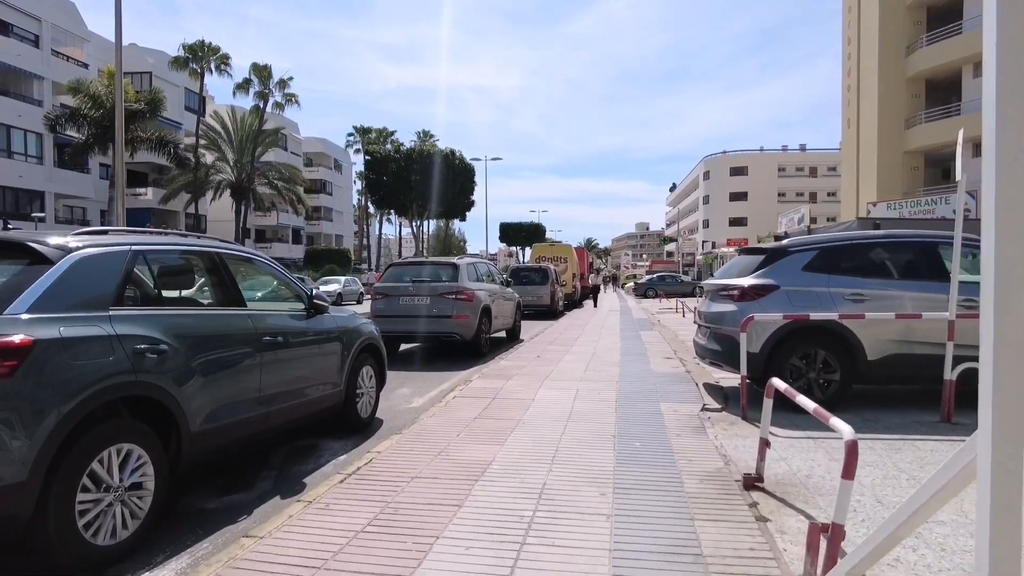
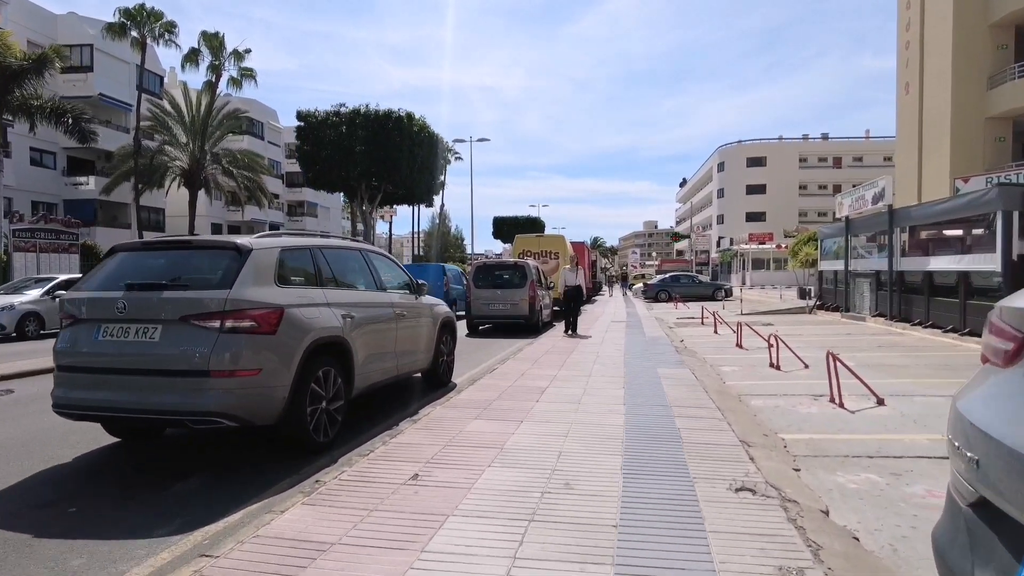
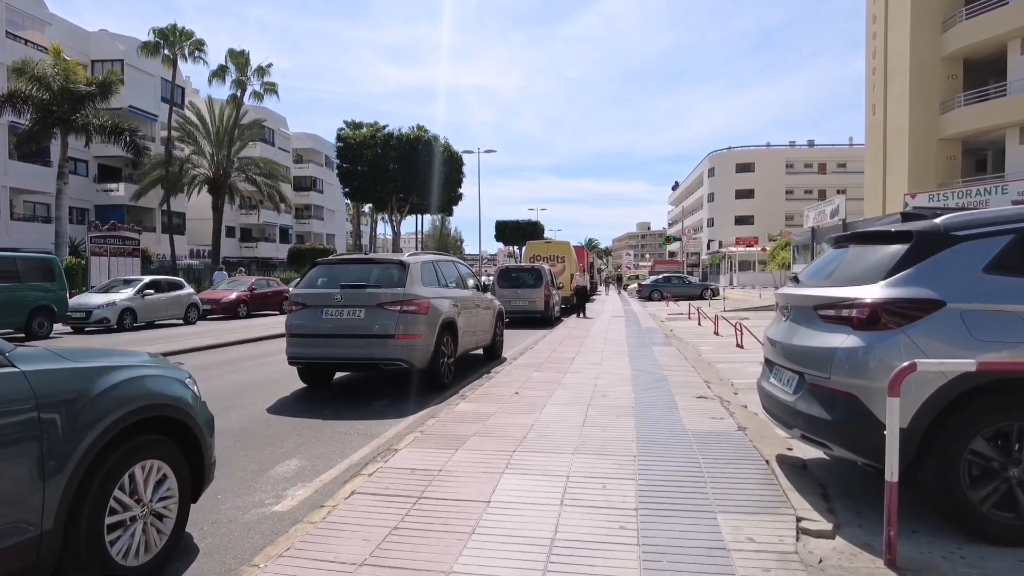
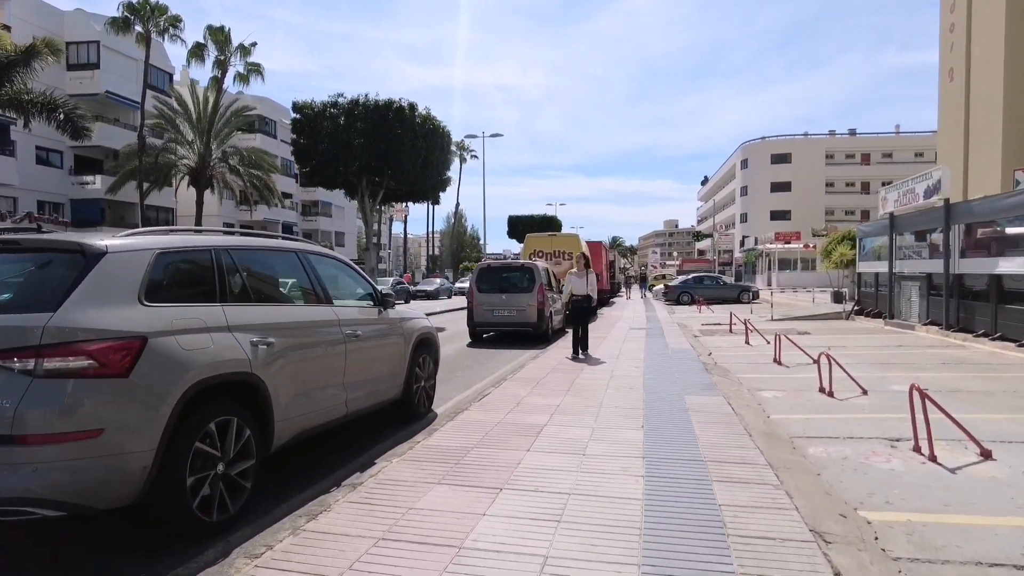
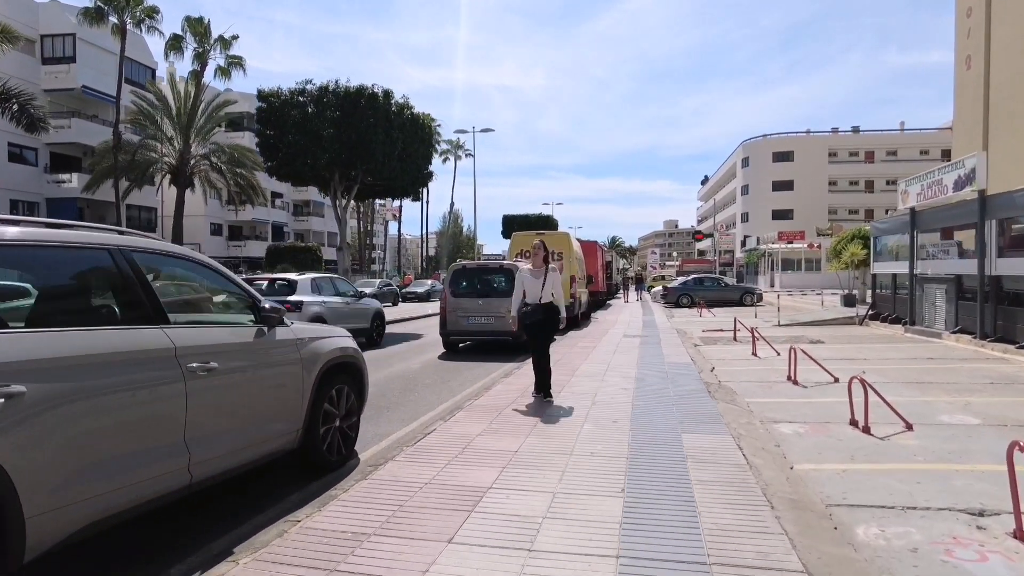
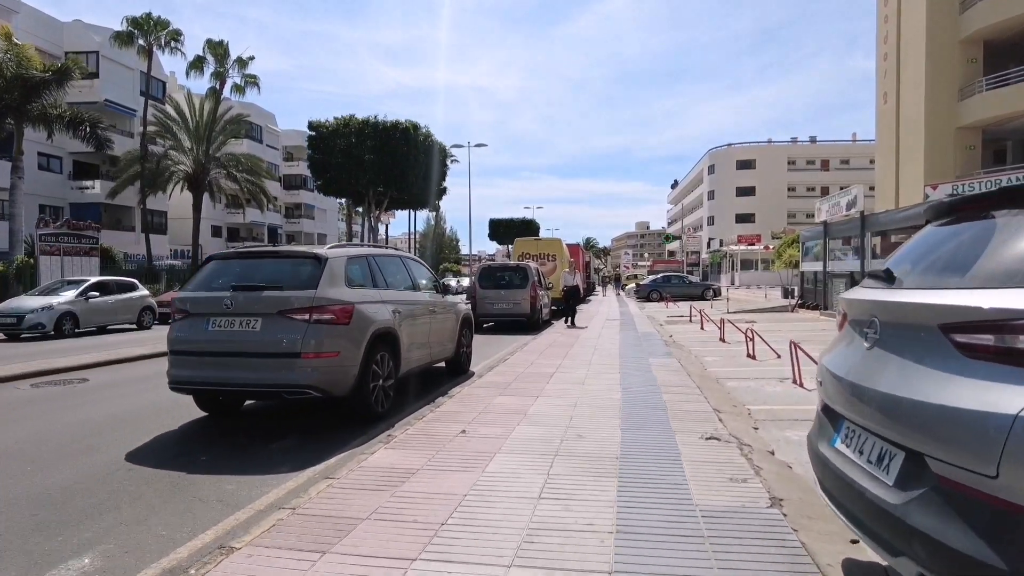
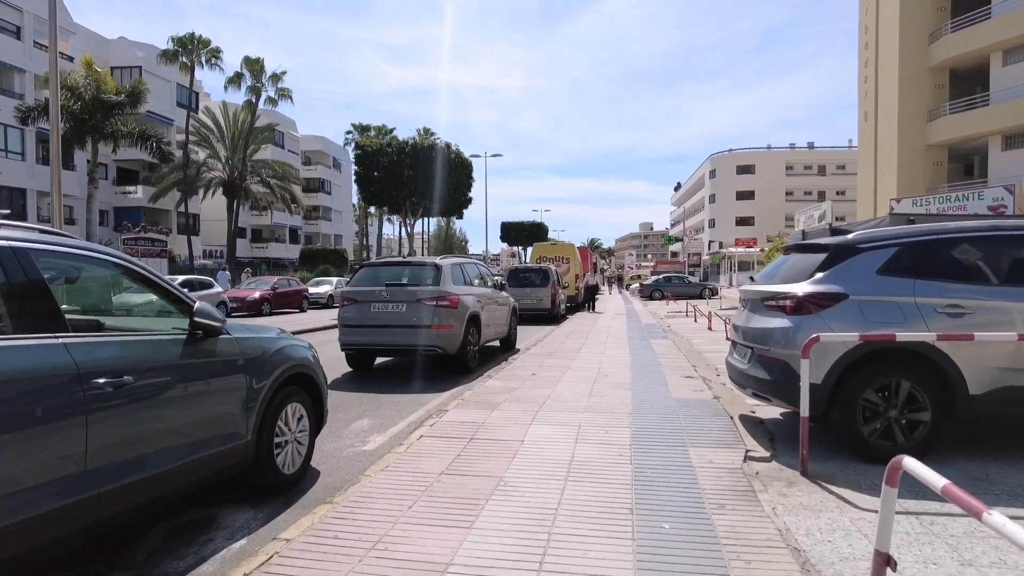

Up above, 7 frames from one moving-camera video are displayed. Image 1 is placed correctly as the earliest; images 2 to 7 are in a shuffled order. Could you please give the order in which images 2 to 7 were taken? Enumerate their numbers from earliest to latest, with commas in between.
7, 3, 6, 2, 4, 5
